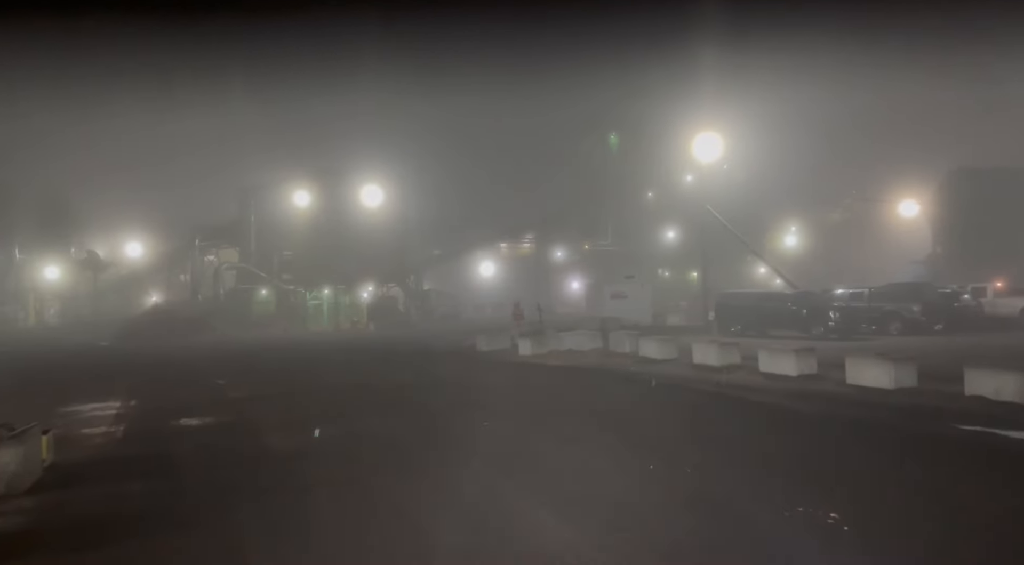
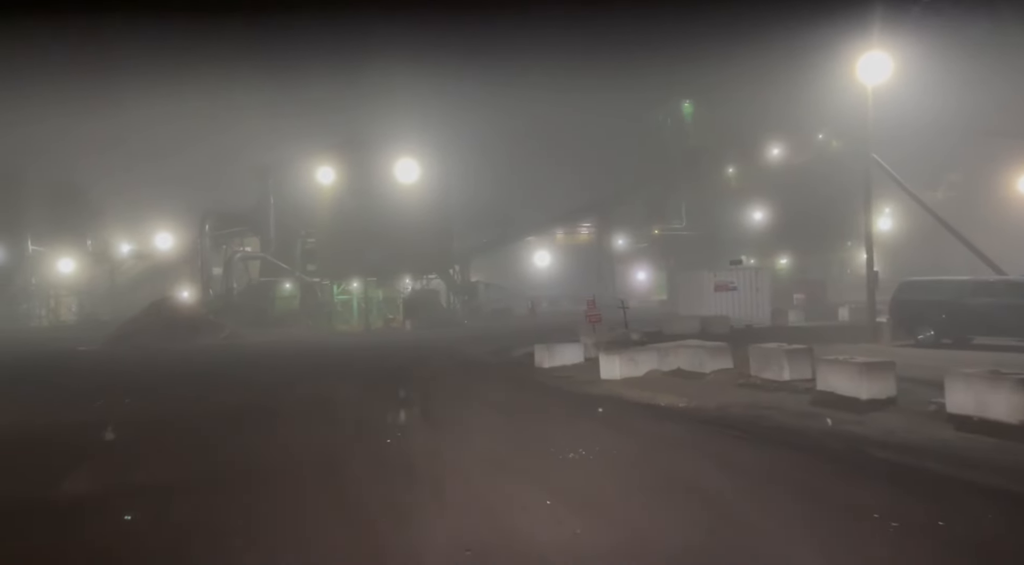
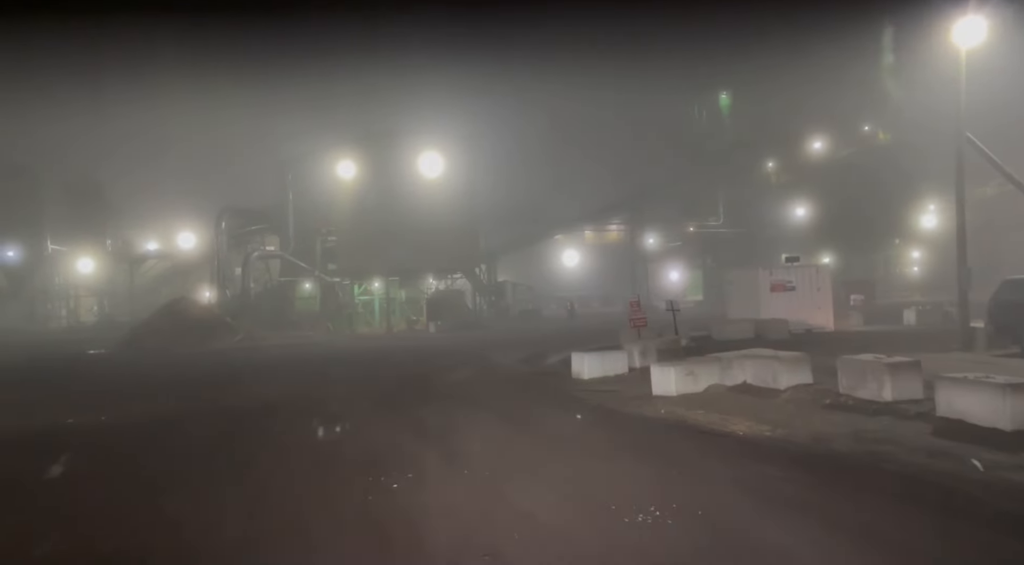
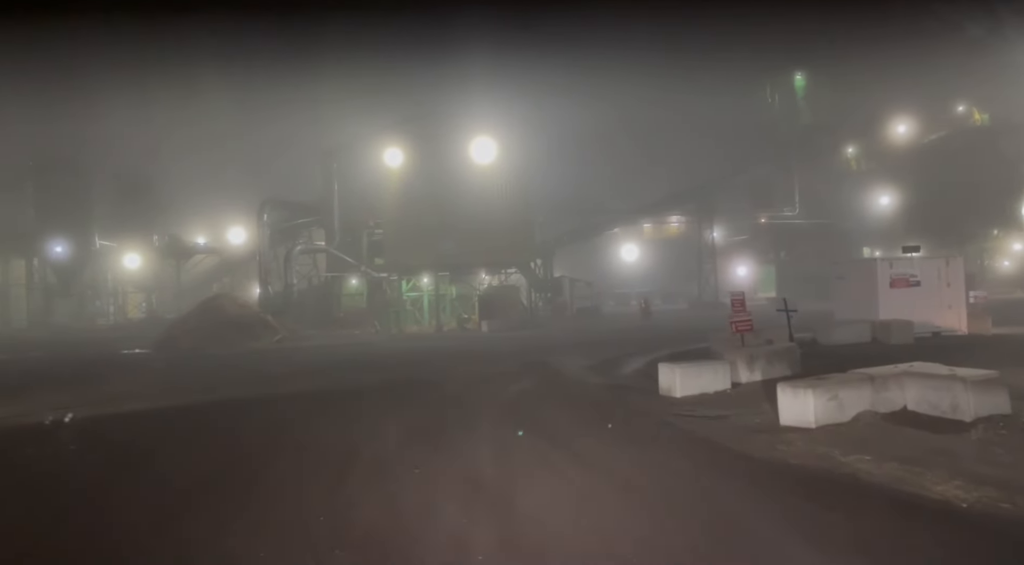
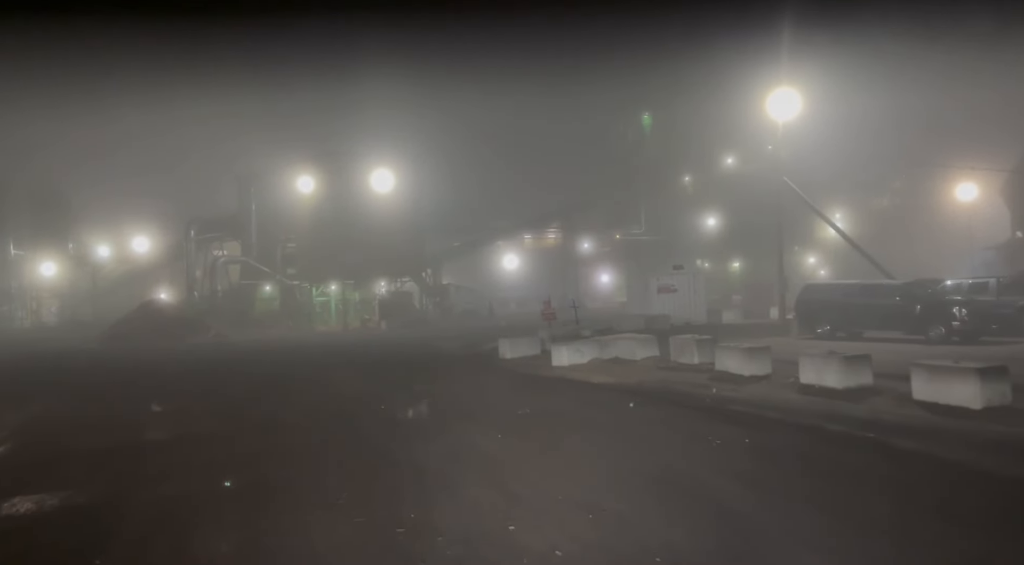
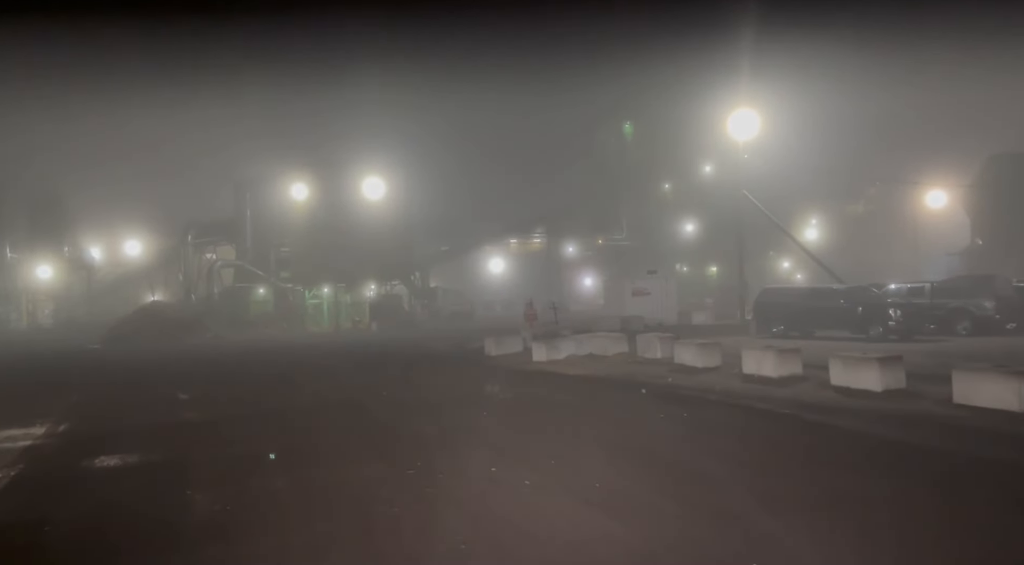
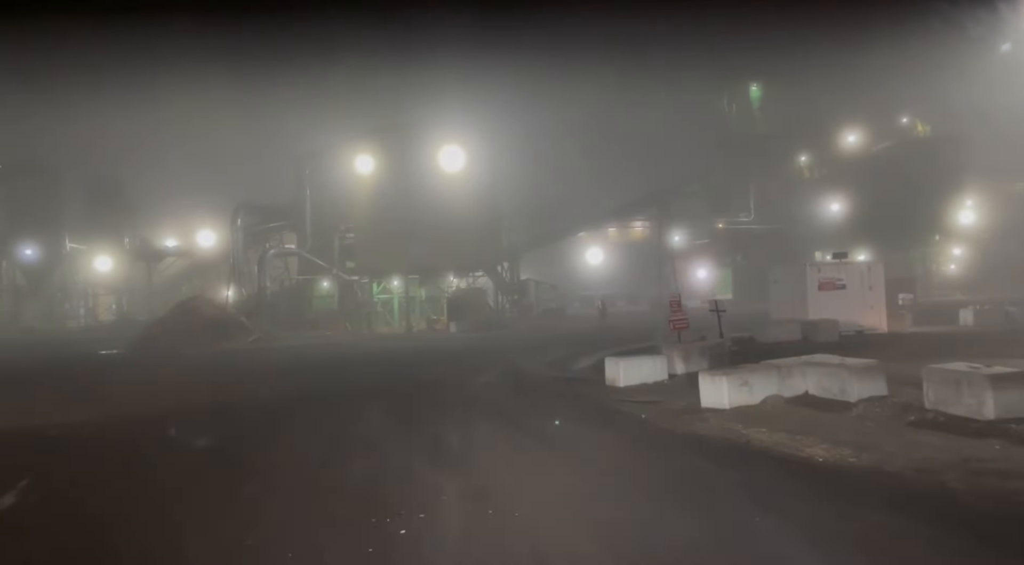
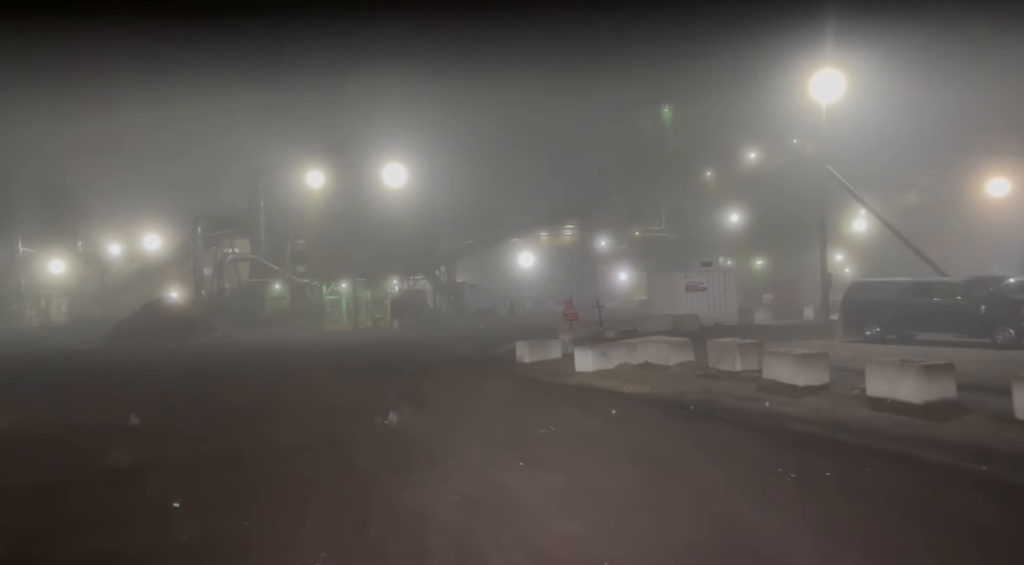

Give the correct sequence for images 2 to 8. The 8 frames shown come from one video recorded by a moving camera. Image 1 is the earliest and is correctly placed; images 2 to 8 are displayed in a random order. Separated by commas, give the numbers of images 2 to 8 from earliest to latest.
6, 5, 8, 2, 3, 7, 4
